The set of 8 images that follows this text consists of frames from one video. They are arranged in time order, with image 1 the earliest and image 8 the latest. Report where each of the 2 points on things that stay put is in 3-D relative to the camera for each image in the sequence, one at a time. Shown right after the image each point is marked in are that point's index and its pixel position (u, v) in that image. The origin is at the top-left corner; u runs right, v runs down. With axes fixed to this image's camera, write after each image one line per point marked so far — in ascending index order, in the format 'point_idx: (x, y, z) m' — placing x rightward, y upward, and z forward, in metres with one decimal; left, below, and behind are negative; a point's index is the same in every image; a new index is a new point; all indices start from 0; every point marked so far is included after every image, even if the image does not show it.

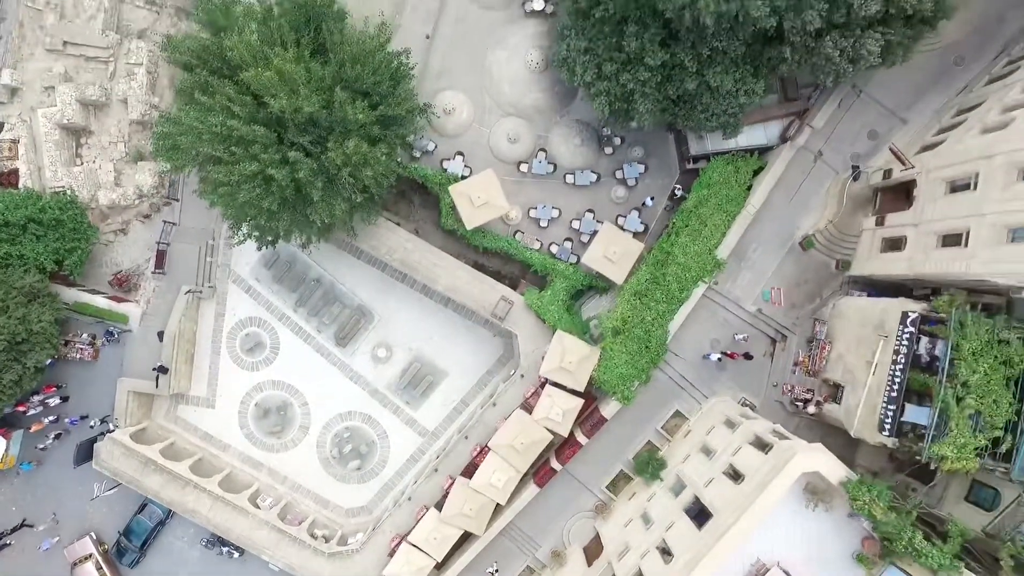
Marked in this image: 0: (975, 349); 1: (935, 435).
0: (+10.3, -1.4, +18.4) m
1: (+9.8, -3.4, +19.1) m
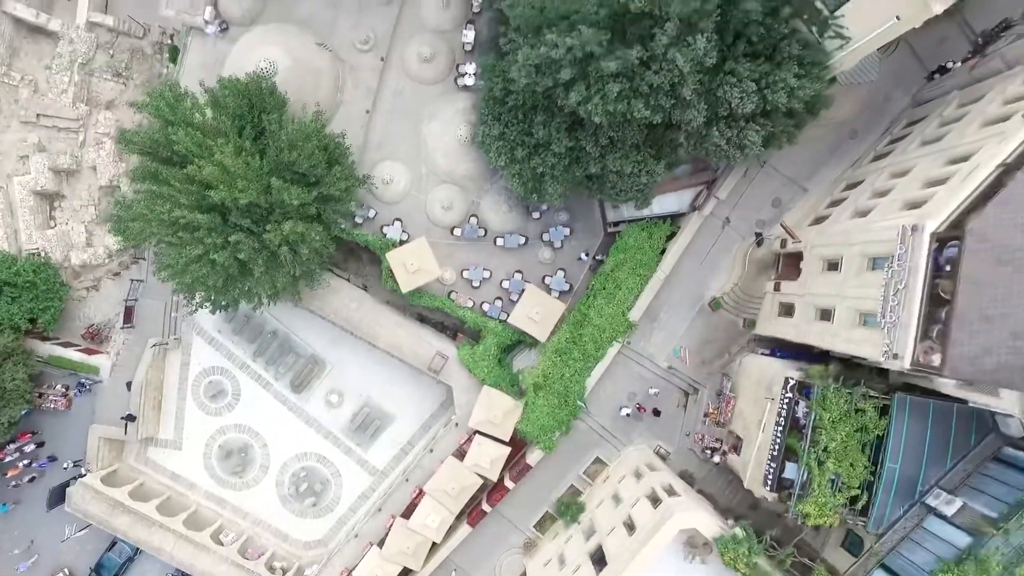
0: (+8.0, -3.3, +20.5) m
1: (+7.5, -5.3, +21.3) m
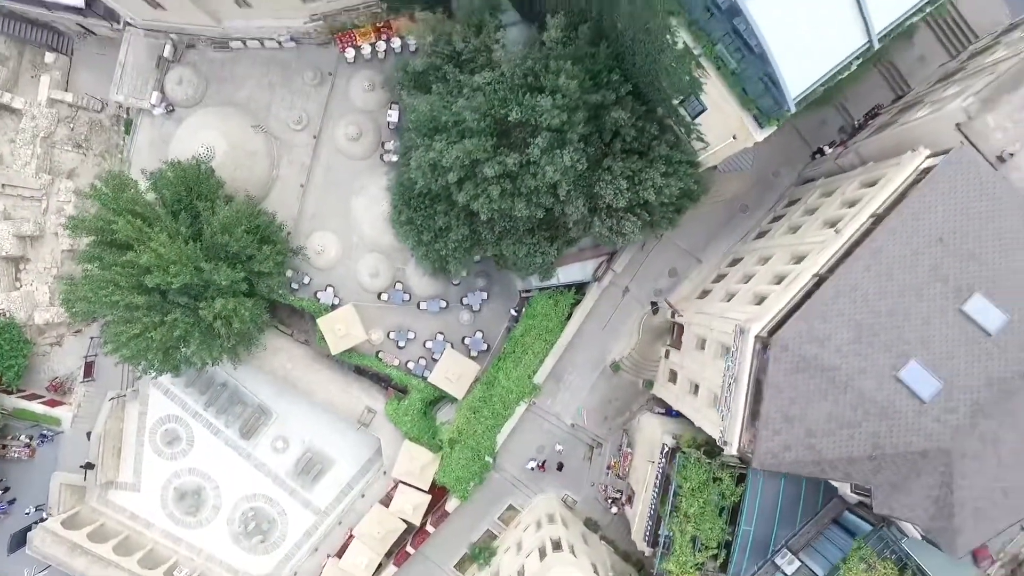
0: (+5.1, -5.5, +23.0) m
1: (+4.5, -7.6, +23.7) m
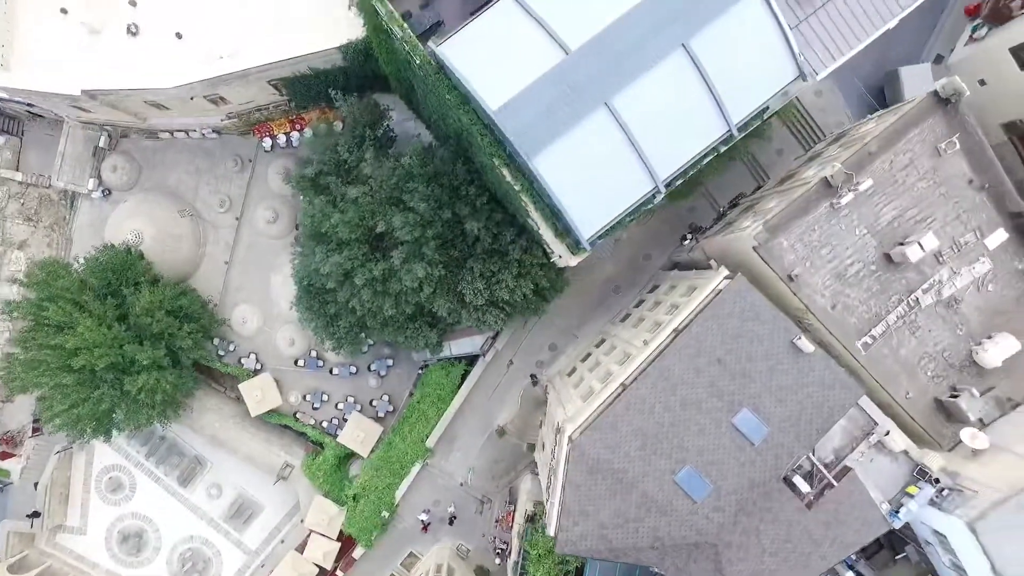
0: (+0.9, -8.4, +26.1) m
1: (+0.4, -10.4, +26.9) m
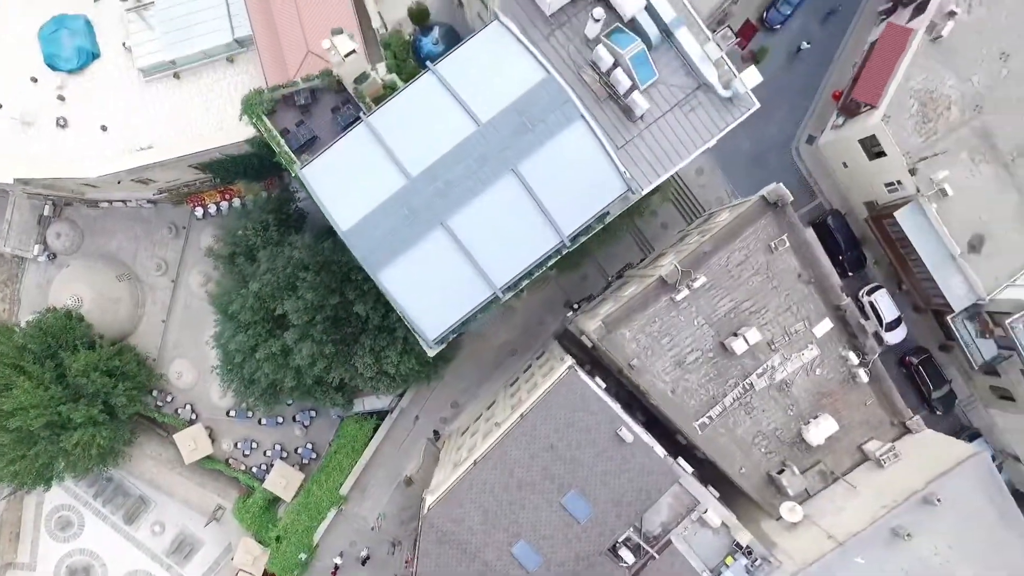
0: (-3.1, -11.1, +28.9) m
1: (-3.6, -13.1, +29.8) m
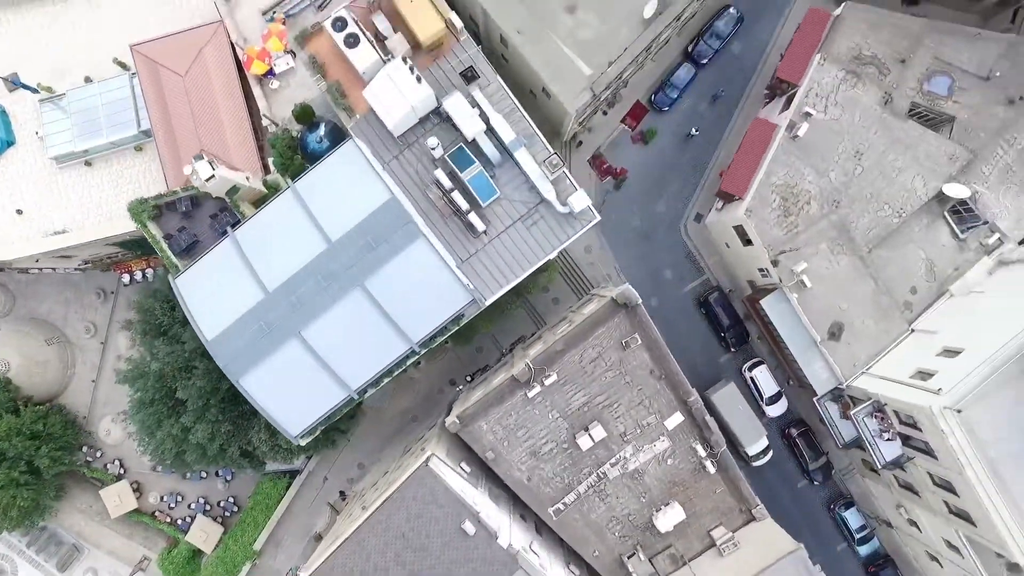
0: (-7.6, -14.2, +30.8) m
1: (-8.1, -16.2, +31.7) m
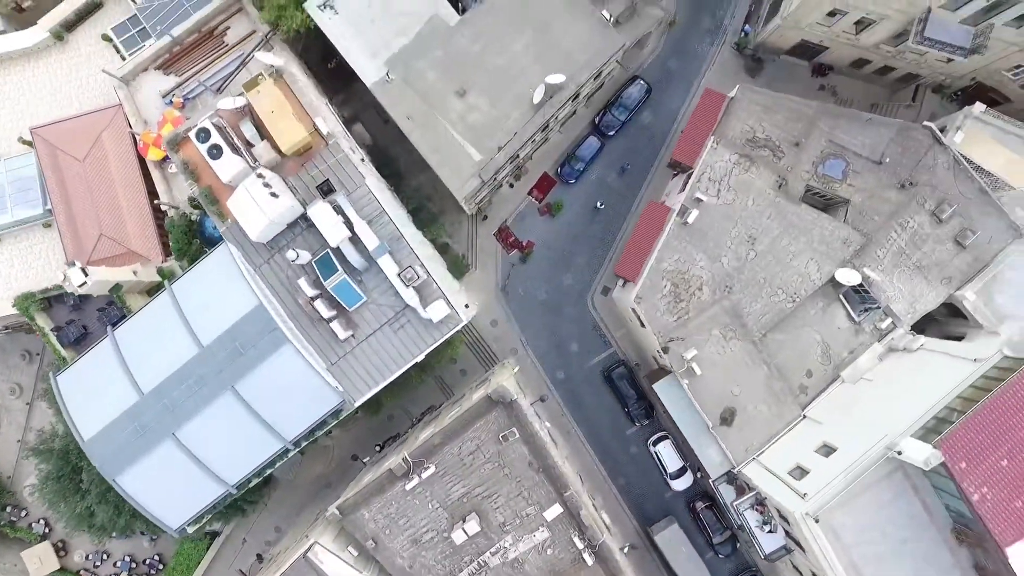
0: (-11.5, -17.2, +31.3) m
1: (-12.0, -19.3, +32.2) m
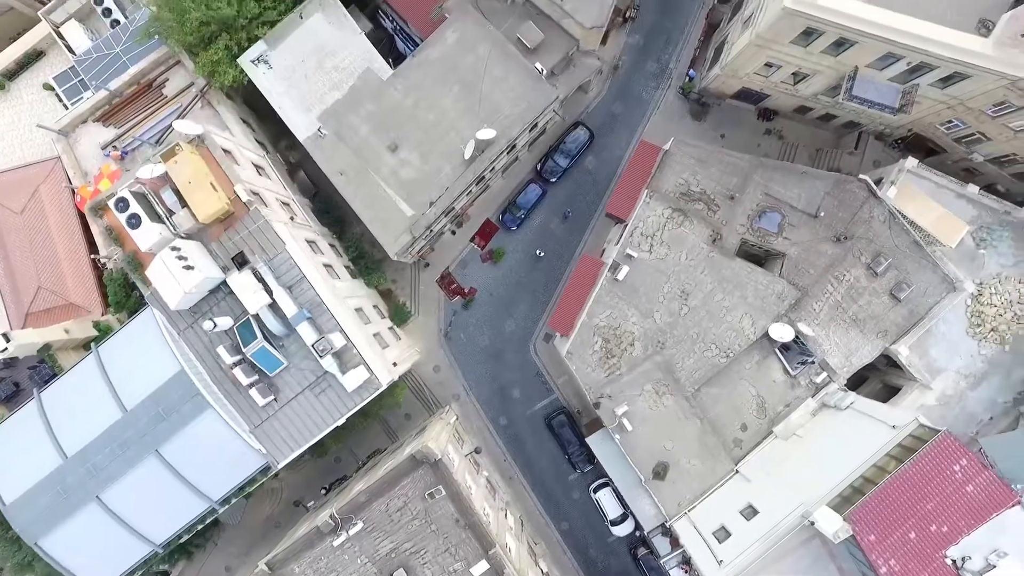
0: (-13.9, -19.2, +31.6) m
1: (-14.4, -21.2, +32.5) m
